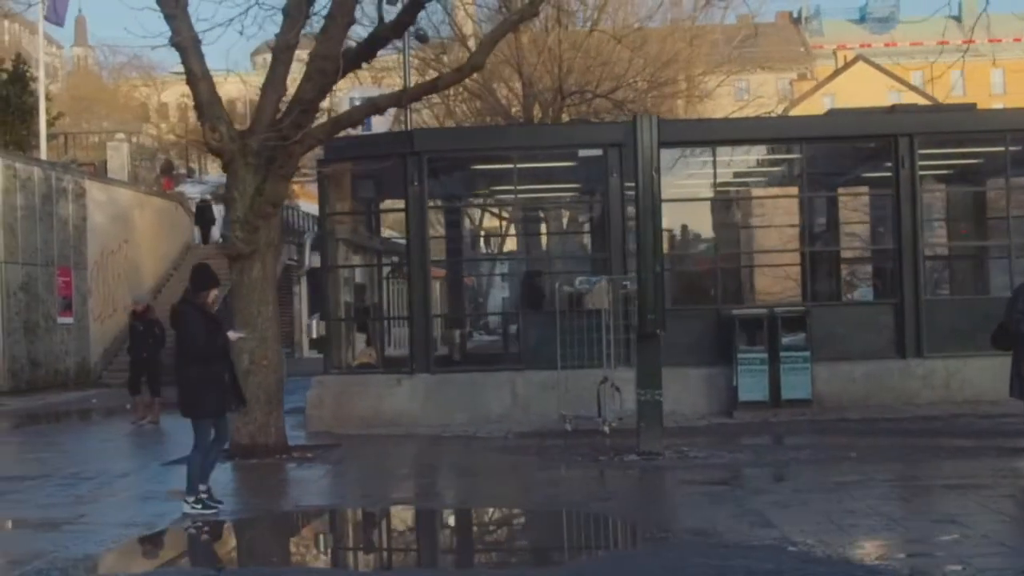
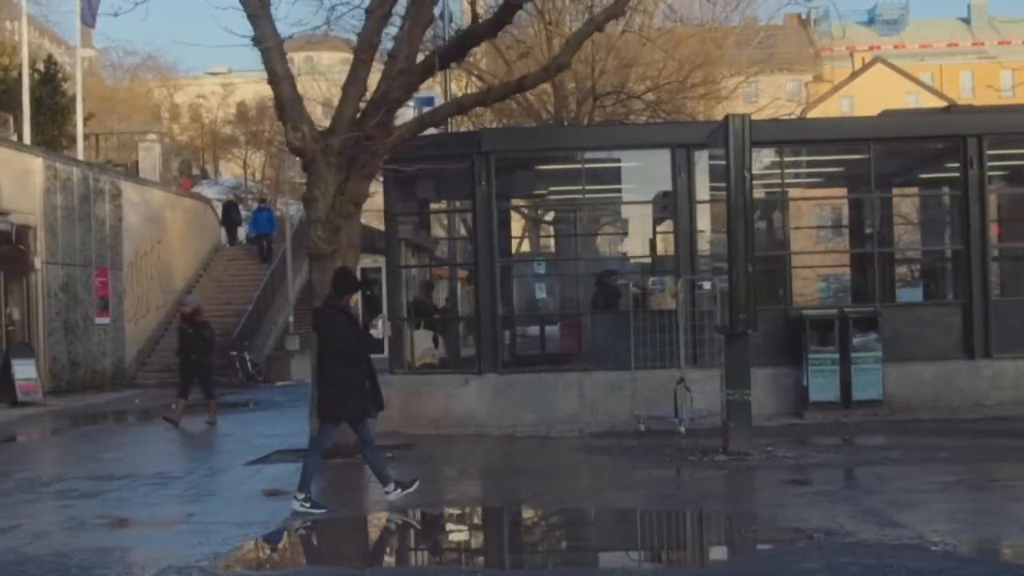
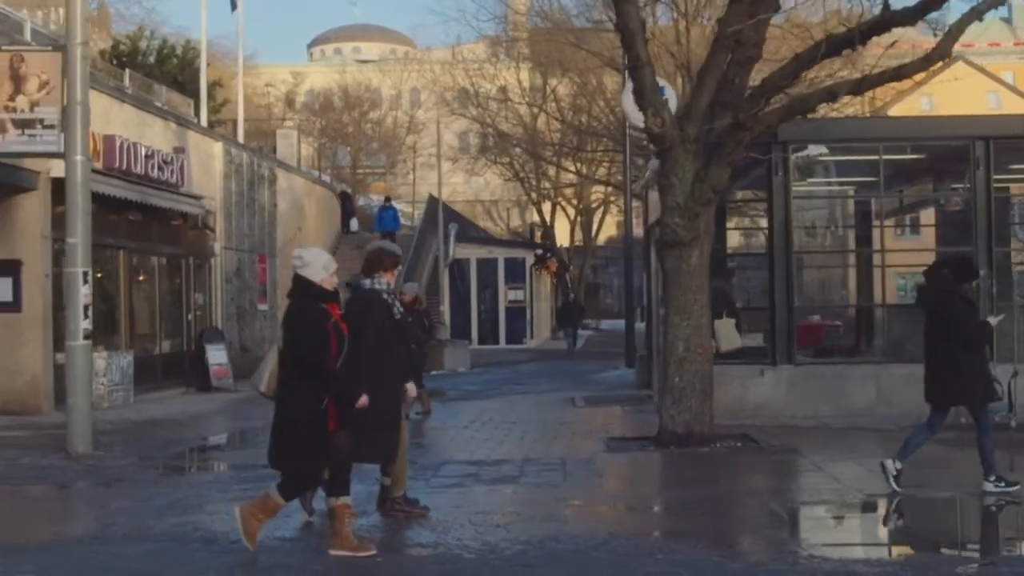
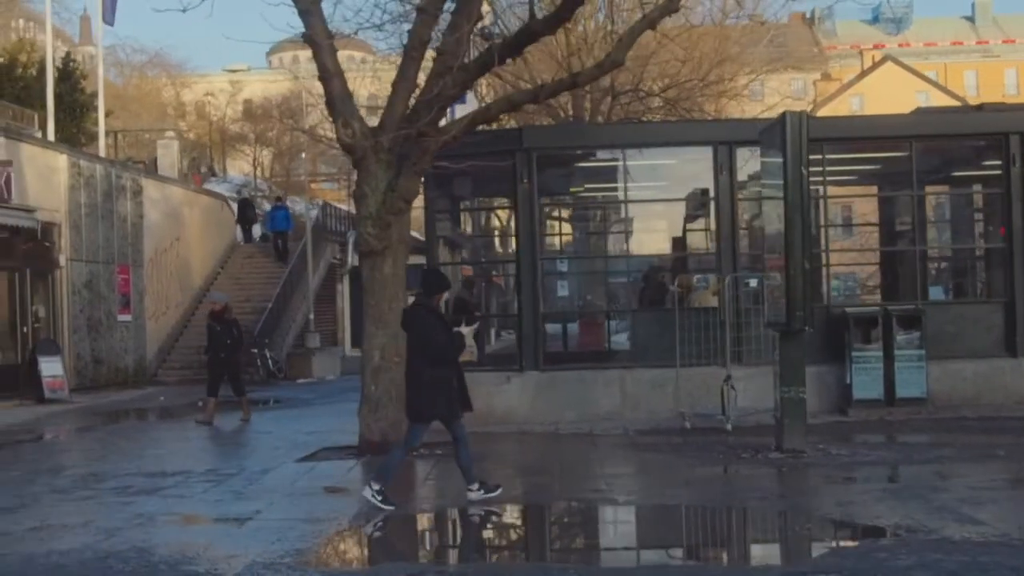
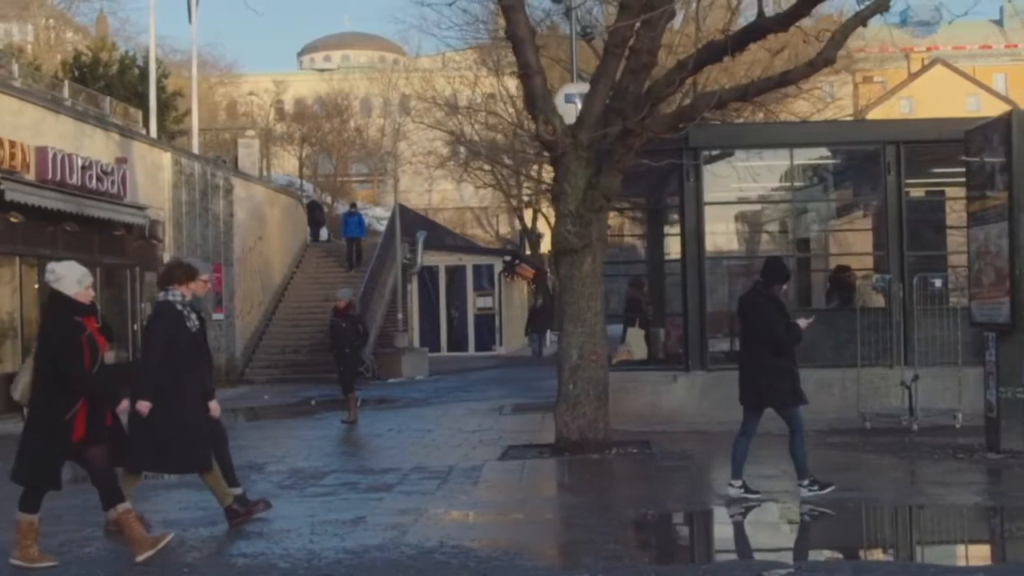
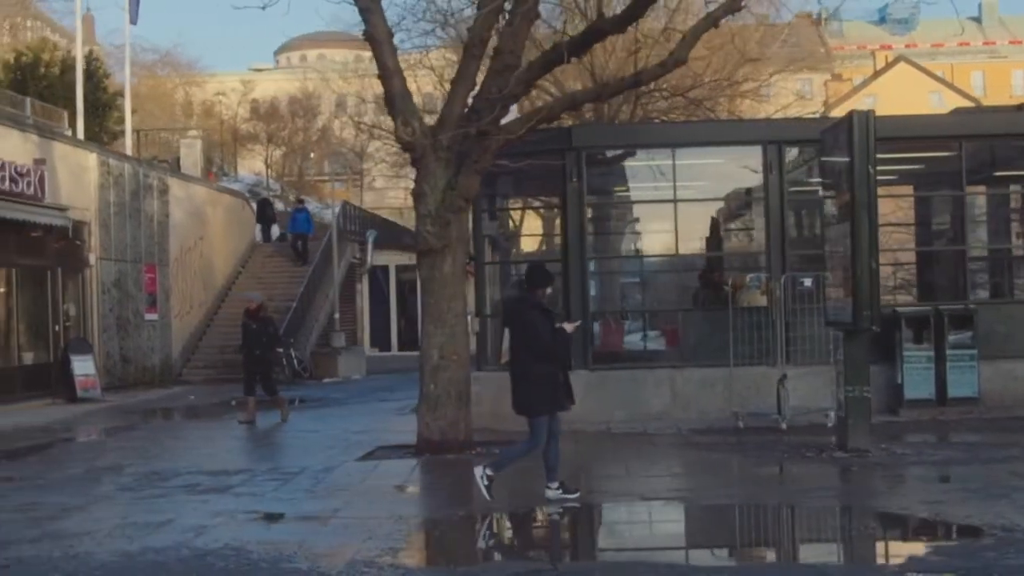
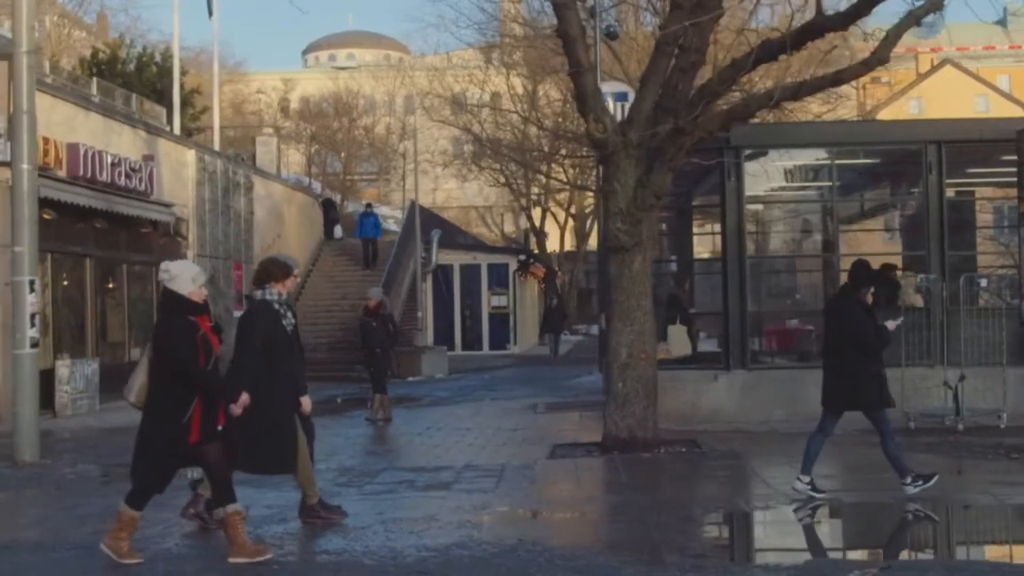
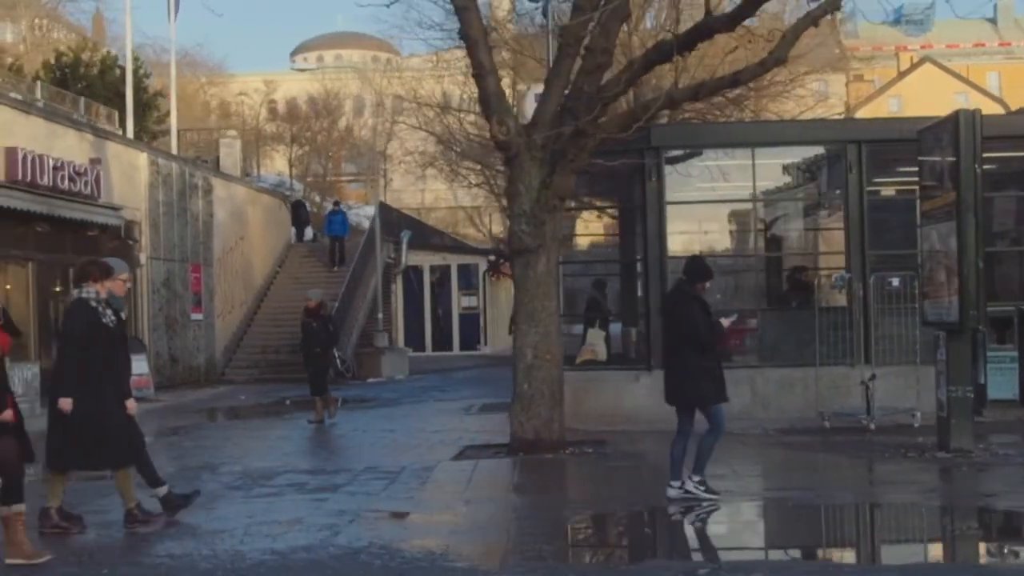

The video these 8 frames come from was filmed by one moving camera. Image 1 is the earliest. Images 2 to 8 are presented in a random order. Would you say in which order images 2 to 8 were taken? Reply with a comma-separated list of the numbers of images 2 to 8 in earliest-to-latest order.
2, 4, 6, 8, 5, 7, 3
